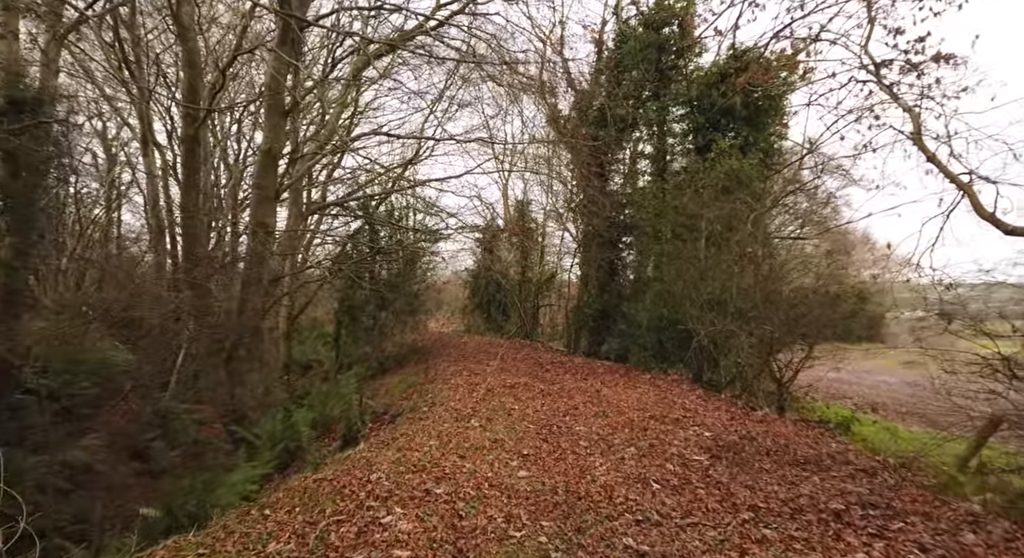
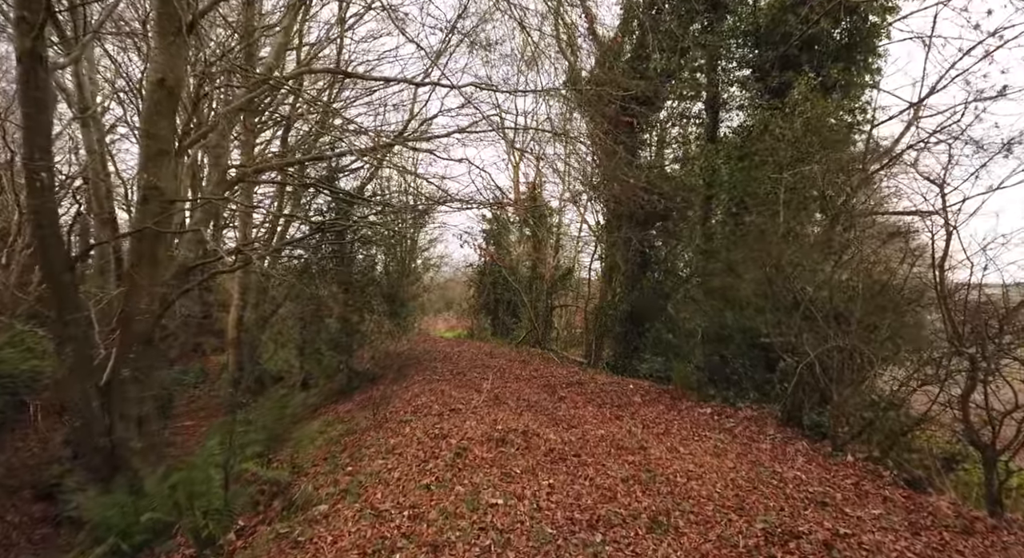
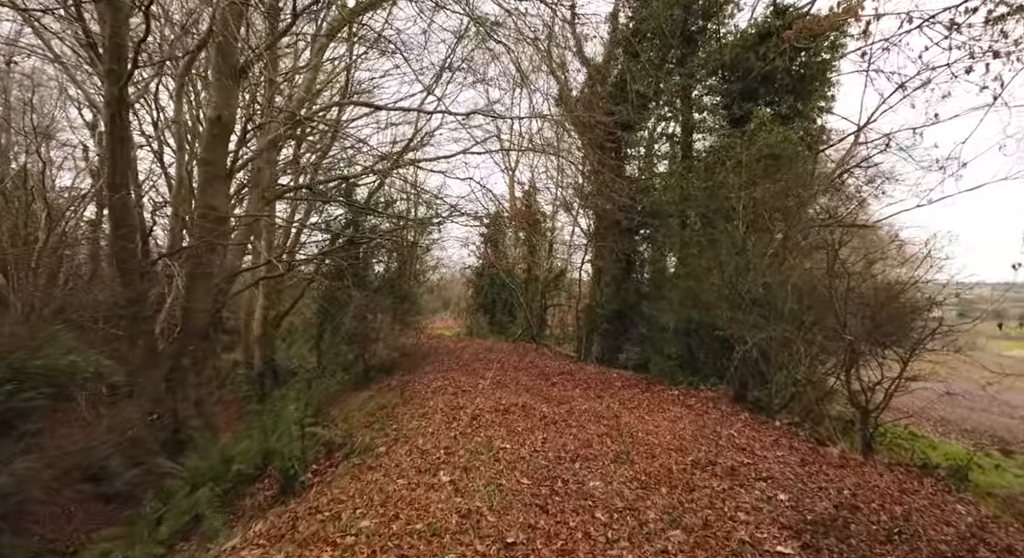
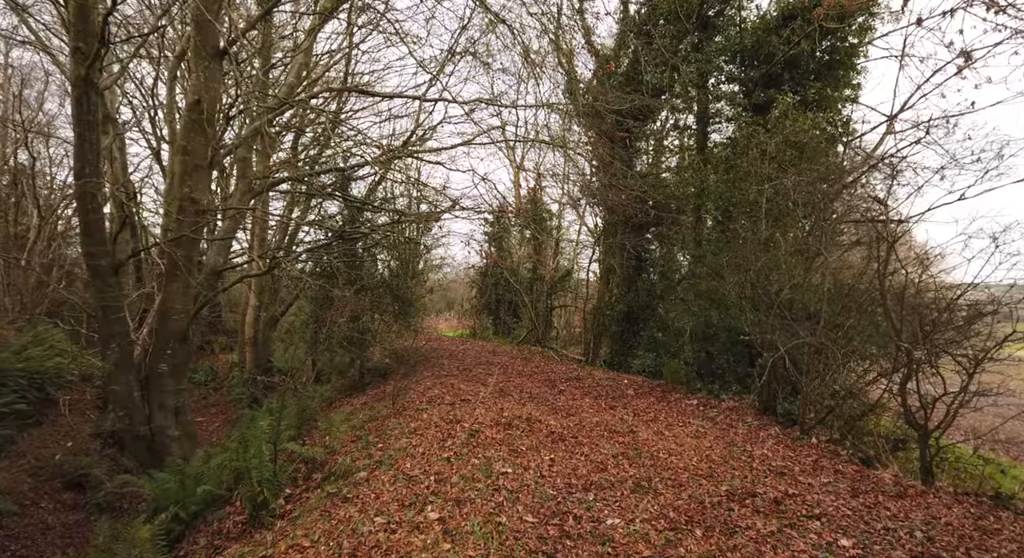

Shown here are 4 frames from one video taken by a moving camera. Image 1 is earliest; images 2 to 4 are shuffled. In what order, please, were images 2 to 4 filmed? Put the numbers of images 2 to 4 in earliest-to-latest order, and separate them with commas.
3, 4, 2
